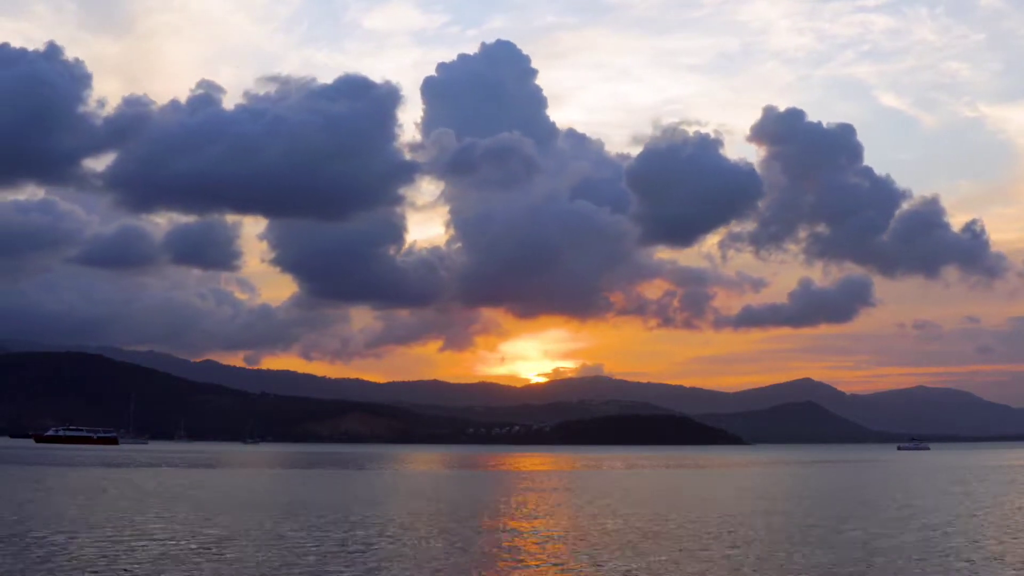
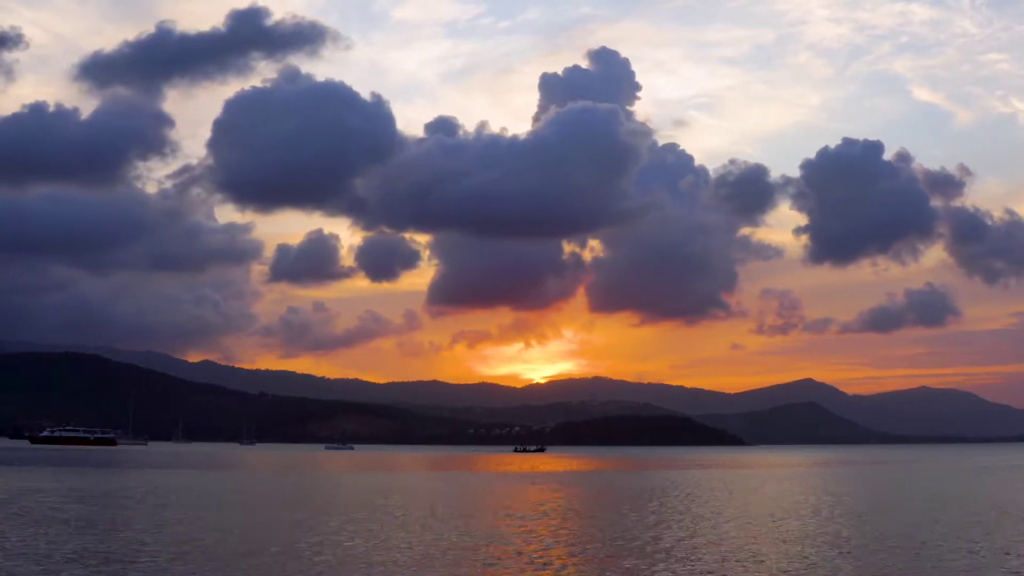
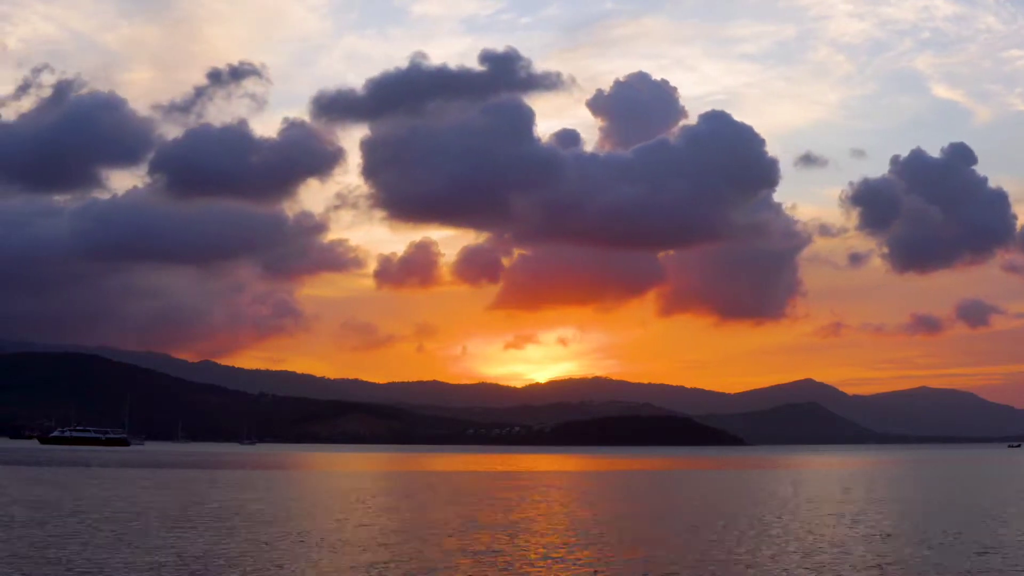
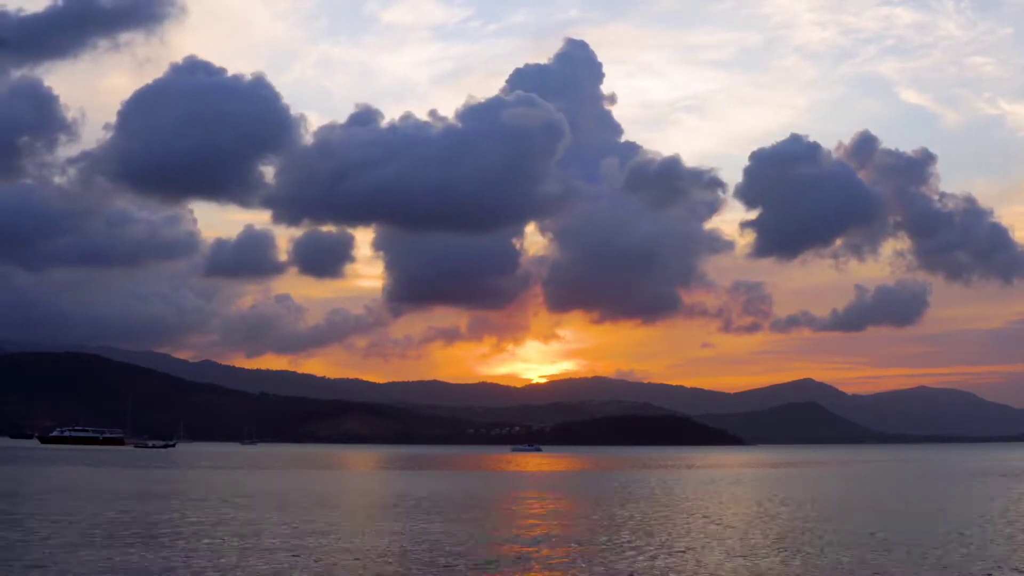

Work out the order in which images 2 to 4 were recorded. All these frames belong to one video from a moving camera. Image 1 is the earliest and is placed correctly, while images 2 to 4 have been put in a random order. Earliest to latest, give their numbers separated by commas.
4, 2, 3
